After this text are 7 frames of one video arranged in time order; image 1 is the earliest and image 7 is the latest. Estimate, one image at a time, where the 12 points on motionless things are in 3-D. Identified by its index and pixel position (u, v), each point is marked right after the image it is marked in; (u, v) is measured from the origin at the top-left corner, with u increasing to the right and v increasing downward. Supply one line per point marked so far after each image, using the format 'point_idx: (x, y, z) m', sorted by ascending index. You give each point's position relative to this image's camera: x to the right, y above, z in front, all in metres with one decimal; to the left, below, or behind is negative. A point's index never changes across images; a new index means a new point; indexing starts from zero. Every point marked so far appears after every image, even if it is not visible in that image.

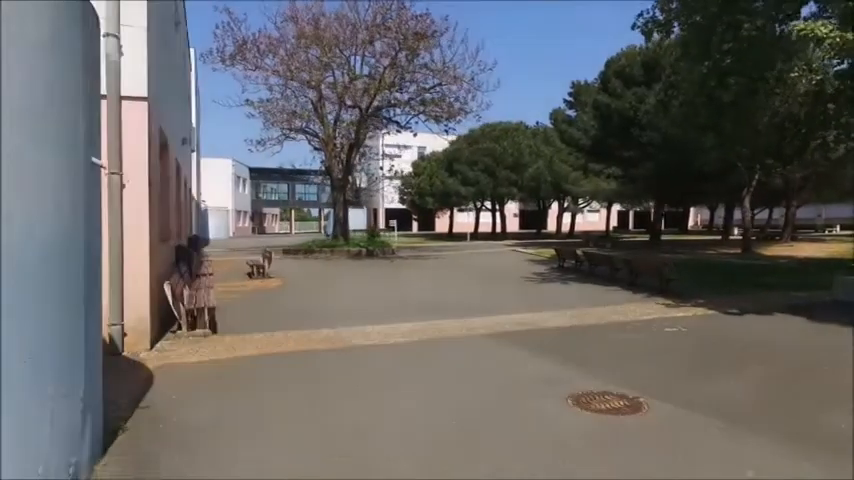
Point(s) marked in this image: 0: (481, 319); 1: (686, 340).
0: (+0.9, -1.5, +9.3) m
1: (+4.0, -1.5, +7.9) m
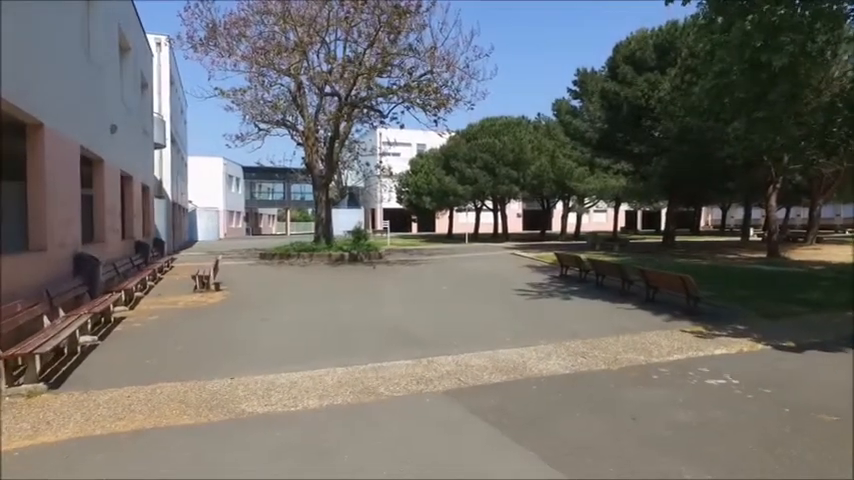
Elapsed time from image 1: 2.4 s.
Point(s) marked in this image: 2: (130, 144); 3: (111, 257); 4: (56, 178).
0: (+0.3, -1.6, +6.8) m
1: (+3.2, -1.7, +5.4) m
2: (-9.4, +3.1, +16.3) m
3: (-7.9, -0.5, +12.9) m
4: (-6.2, +1.1, +8.6) m
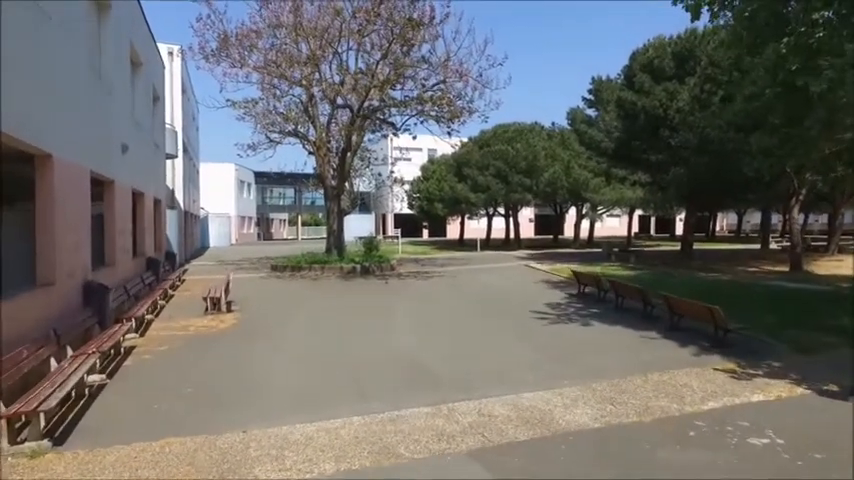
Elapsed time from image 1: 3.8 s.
0: (+0.5, -2.1, +6.5) m
1: (+3.5, -2.2, +5.0) m
2: (-8.9, +2.5, +16.1) m
3: (-7.6, -1.0, +12.7) m
4: (-5.9, +0.6, +8.4) m
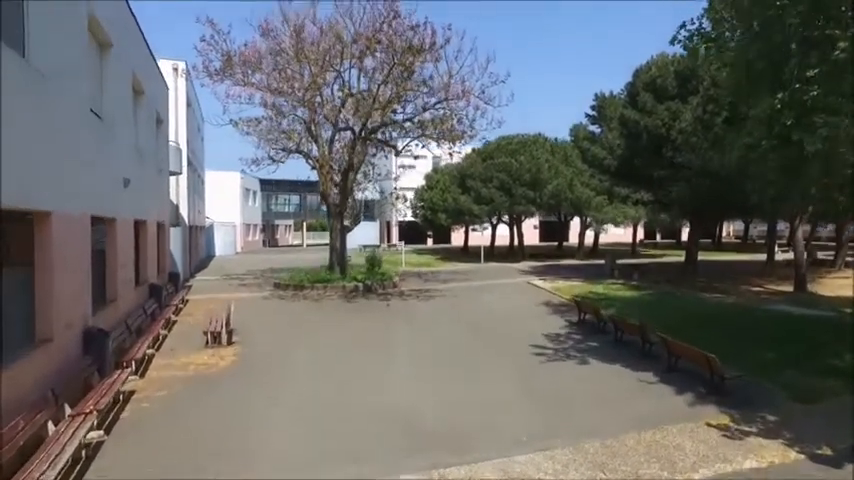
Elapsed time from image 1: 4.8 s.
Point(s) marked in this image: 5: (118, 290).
0: (+0.4, -3.0, +6.5) m
1: (+3.3, -3.1, +5.0) m
2: (-8.9, +1.7, +16.3) m
3: (-7.6, -1.9, +12.9) m
4: (-6.0, -0.3, +8.5) m
5: (-7.6, -1.2, +12.8) m
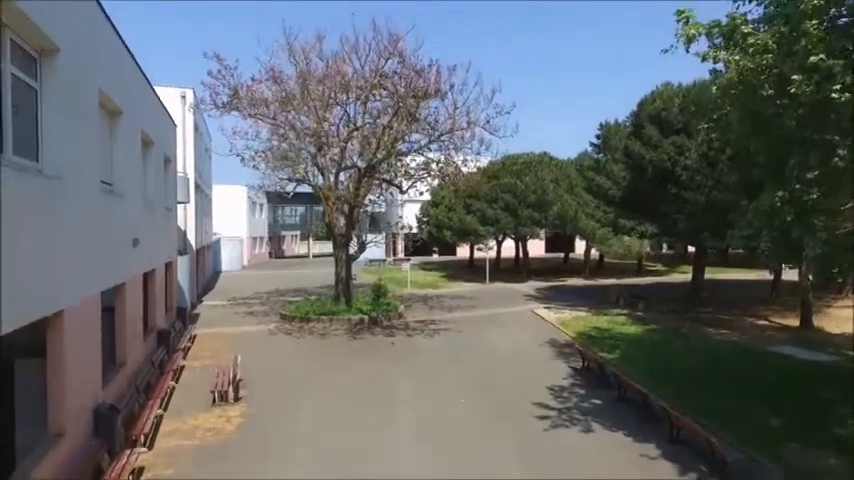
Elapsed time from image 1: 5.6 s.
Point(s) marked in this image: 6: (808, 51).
0: (+0.4, -4.5, +6.6) m
1: (+3.4, -4.6, +5.1) m
2: (-8.8, +0.1, +16.5) m
3: (-7.5, -3.4, +13.1) m
4: (-6.0, -1.8, +8.7) m
5: (-7.5, -2.7, +13.0) m
6: (+5.7, +2.8, +7.8) m
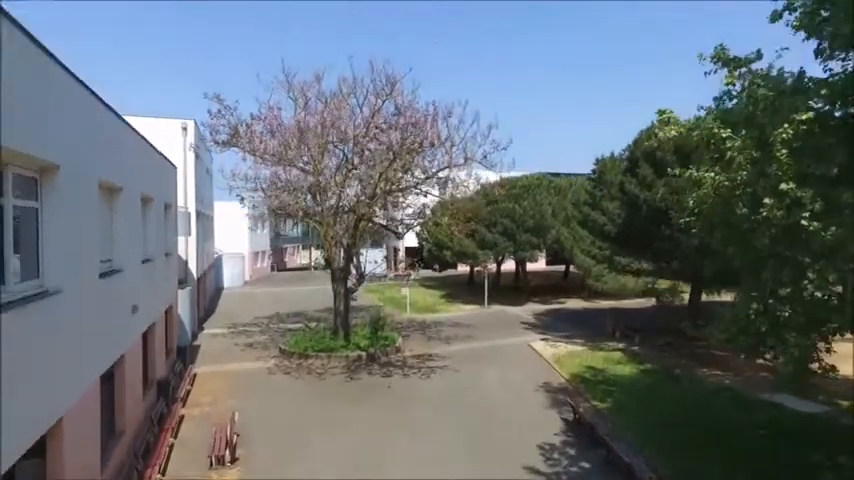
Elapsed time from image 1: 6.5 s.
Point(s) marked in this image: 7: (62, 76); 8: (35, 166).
0: (+0.2, -6.3, +6.9) m
1: (+3.1, -6.4, +5.3) m
2: (-9.0, -1.6, +16.8) m
3: (-7.7, -5.2, +13.4) m
4: (-6.2, -3.6, +9.0) m
5: (-7.7, -4.5, +13.3) m
6: (+5.5, +1.0, +8.1) m
7: (-6.2, +2.8, +8.7) m
8: (-6.1, +1.2, +8.0) m
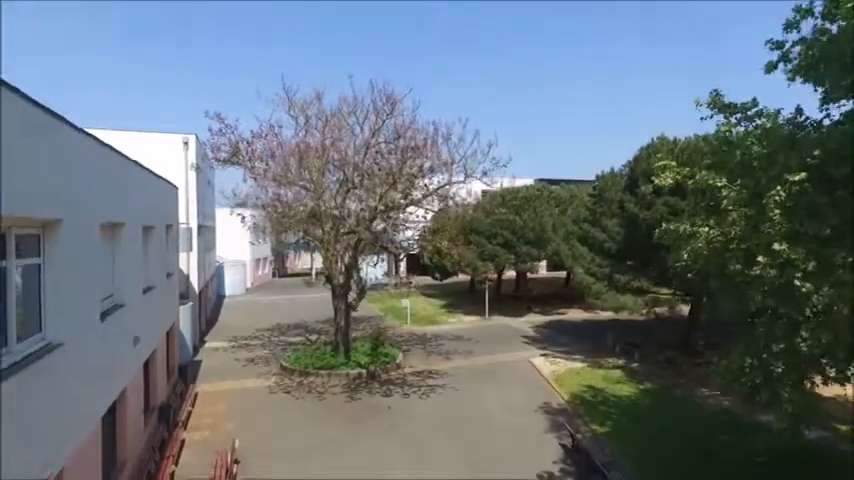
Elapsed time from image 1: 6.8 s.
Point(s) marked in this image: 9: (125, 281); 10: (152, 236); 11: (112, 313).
0: (+0.1, -7.2, +7.0) m
1: (+3.0, -7.3, +5.4) m
2: (-9.0, -2.5, +17.0) m
3: (-7.7, -6.0, +13.5) m
4: (-6.2, -4.4, +9.2) m
5: (-7.8, -5.4, +13.5) m
6: (+5.4, +0.1, +8.1) m
7: (-6.2, +1.9, +8.8) m
8: (-6.1, +0.3, +8.1) m
9: (-7.7, -1.1, +13.2) m
10: (-9.2, +0.1, +17.3) m
11: (-7.4, -1.7, +12.1) m
